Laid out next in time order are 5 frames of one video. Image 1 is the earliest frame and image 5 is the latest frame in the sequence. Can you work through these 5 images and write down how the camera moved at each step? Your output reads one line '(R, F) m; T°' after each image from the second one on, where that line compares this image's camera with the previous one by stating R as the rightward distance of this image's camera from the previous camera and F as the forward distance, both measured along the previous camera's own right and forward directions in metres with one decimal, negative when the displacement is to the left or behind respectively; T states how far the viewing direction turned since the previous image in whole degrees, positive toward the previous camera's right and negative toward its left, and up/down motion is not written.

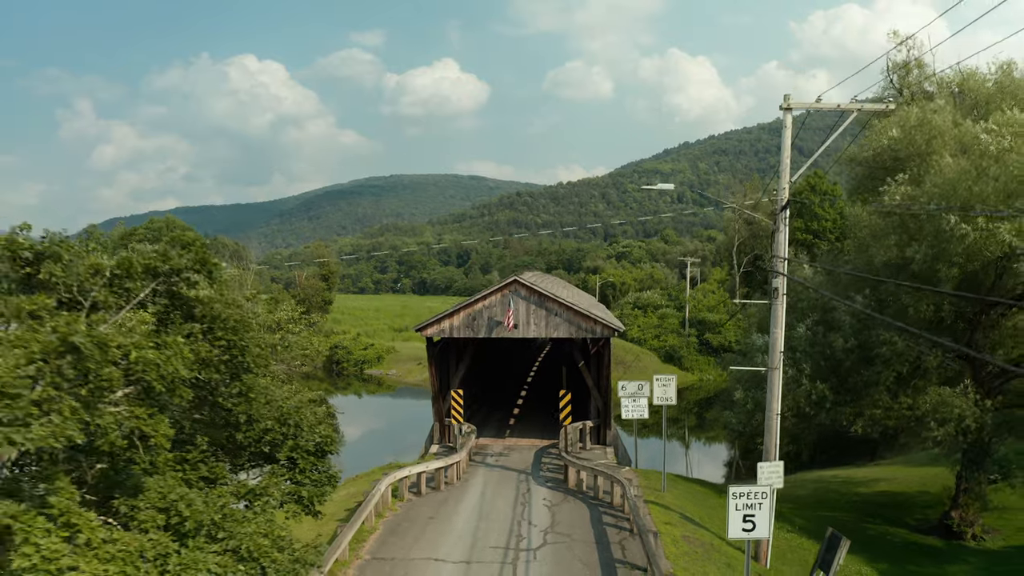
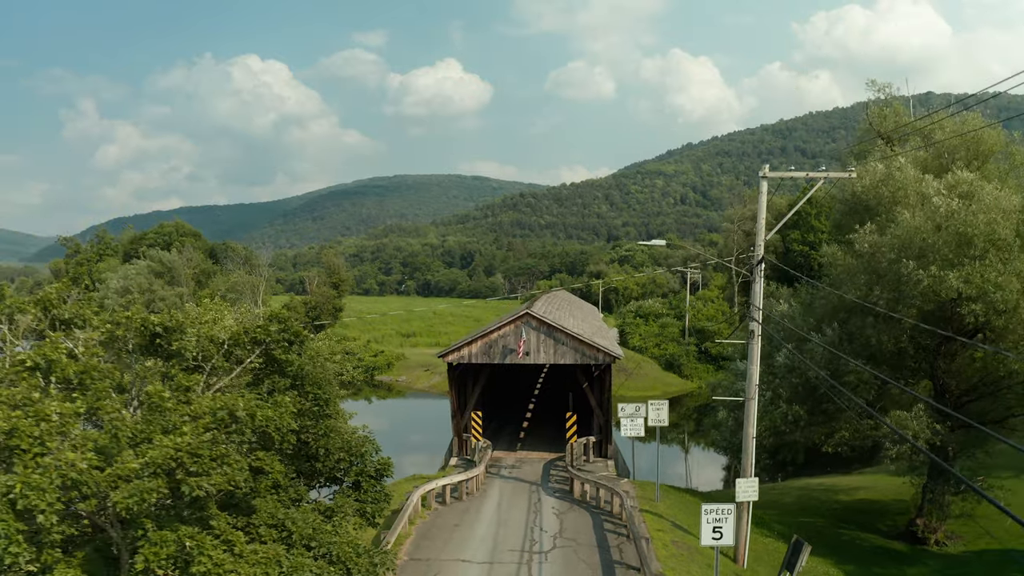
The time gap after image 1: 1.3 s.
(-0.2, -2.1) m; 0°
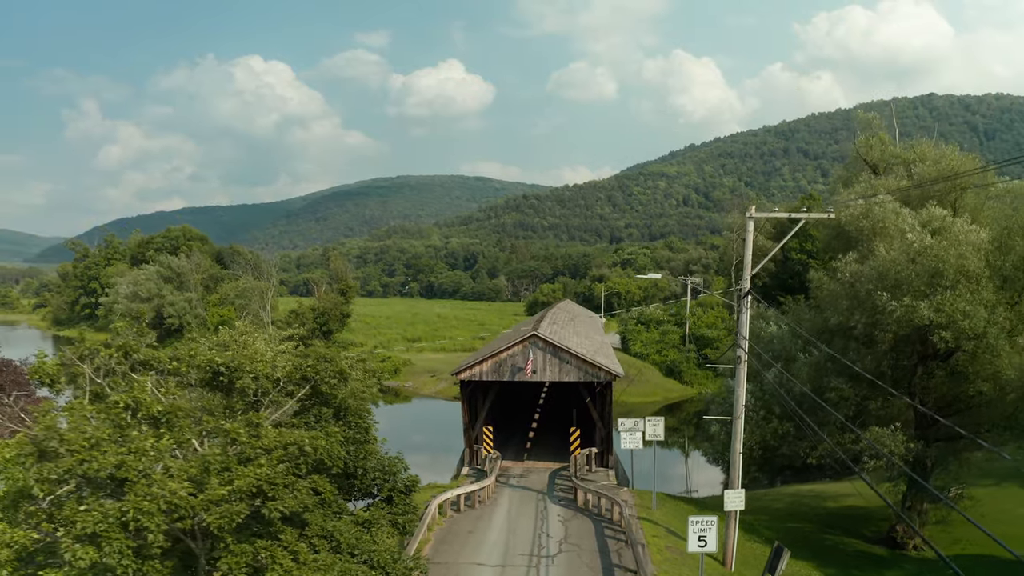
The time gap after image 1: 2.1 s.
(-0.2, -1.5) m; 0°
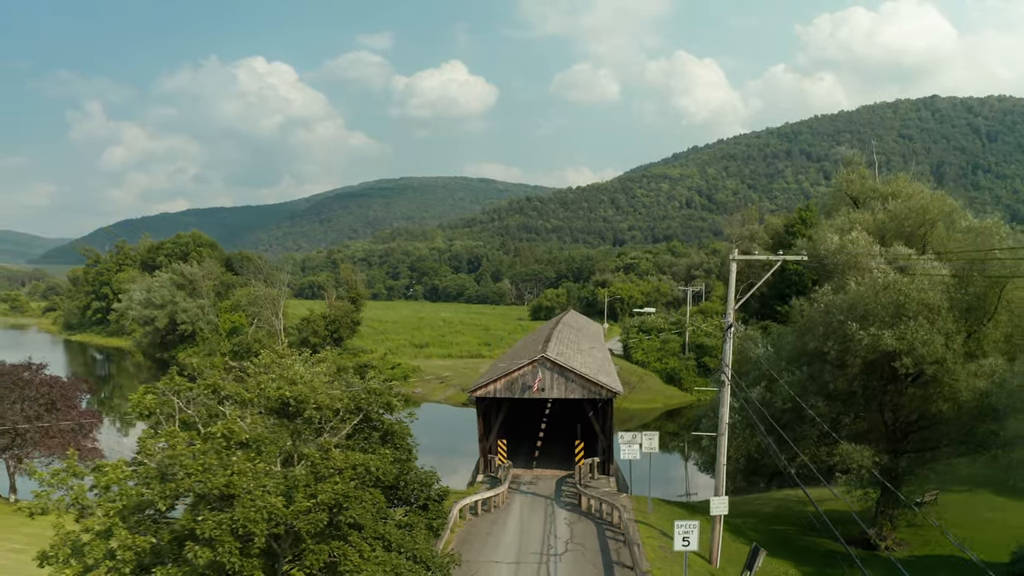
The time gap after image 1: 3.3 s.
(-0.2, -2.3) m; 0°
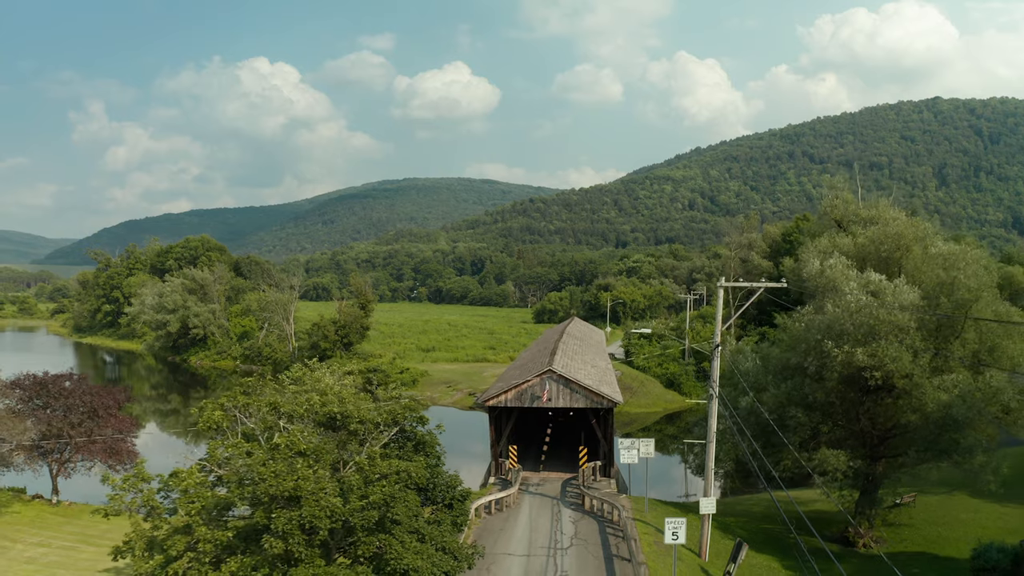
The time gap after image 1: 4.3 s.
(-0.3, -2.3) m; 0°
